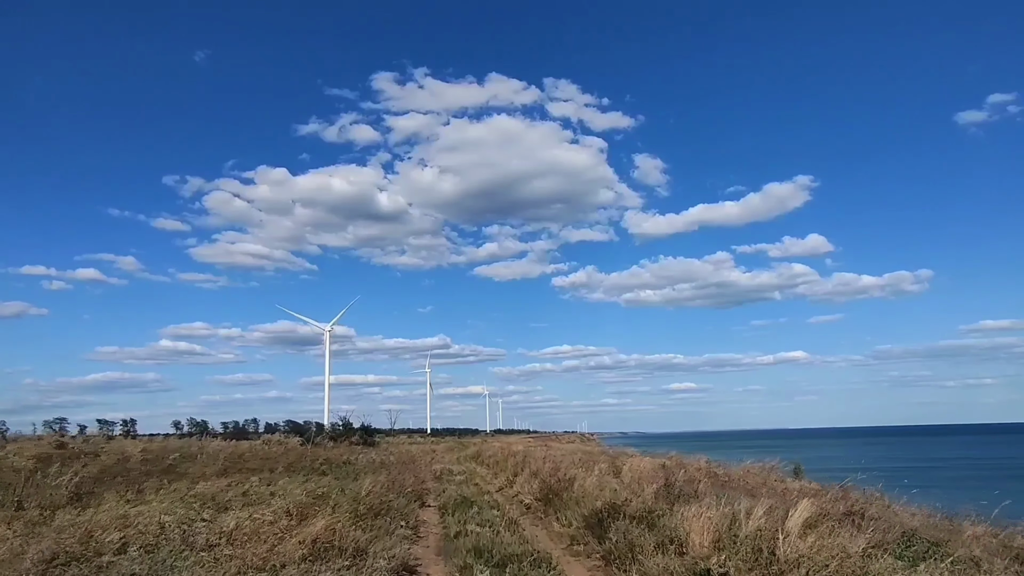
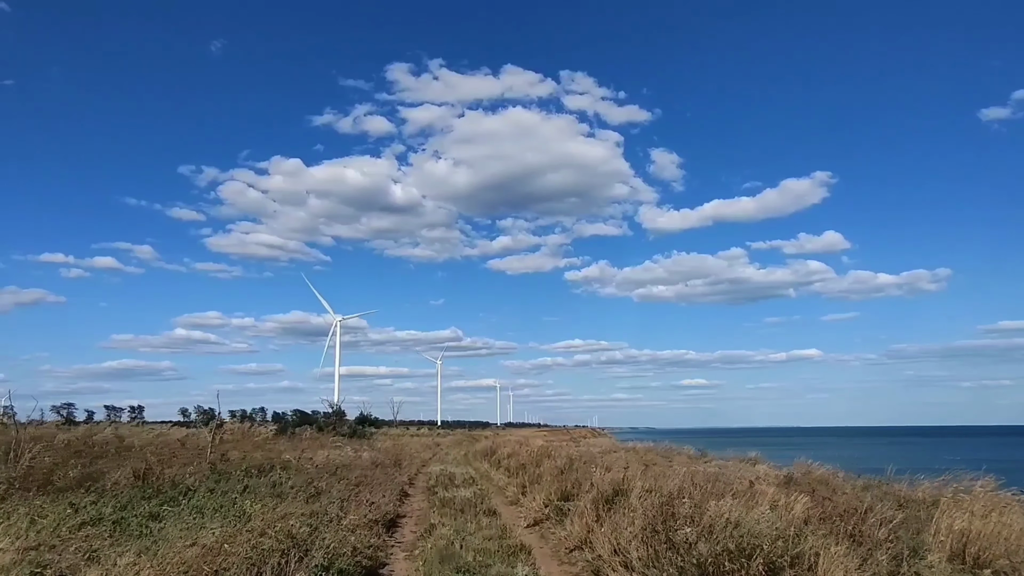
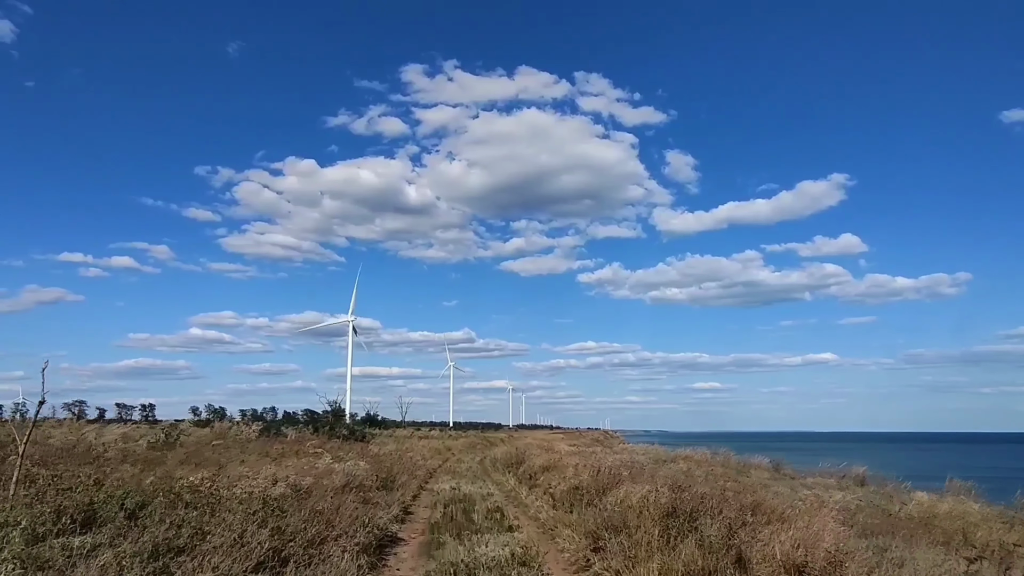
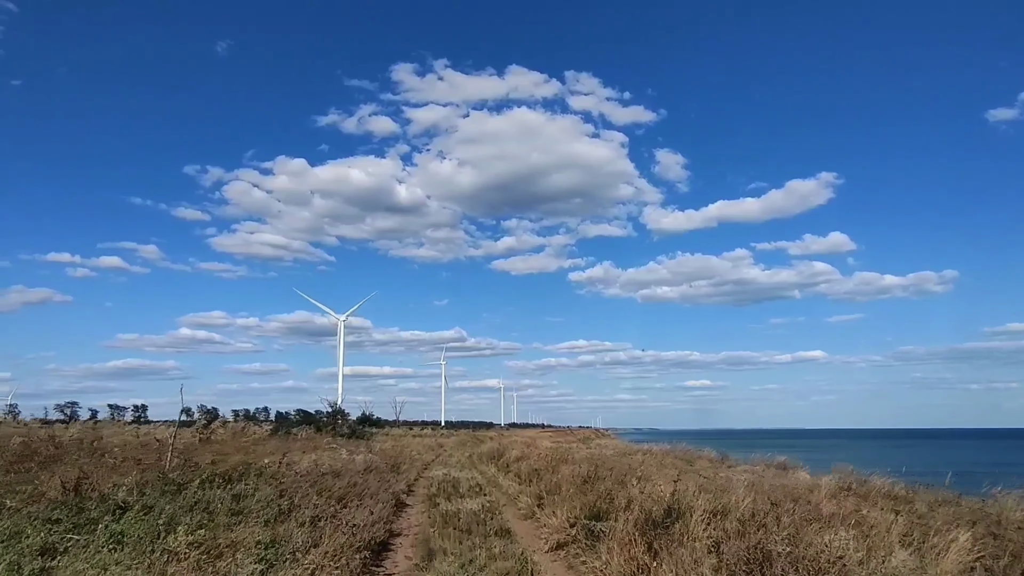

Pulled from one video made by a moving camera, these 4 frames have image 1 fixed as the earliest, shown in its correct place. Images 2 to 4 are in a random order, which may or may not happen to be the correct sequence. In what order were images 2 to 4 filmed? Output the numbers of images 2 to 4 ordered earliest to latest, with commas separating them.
2, 4, 3
